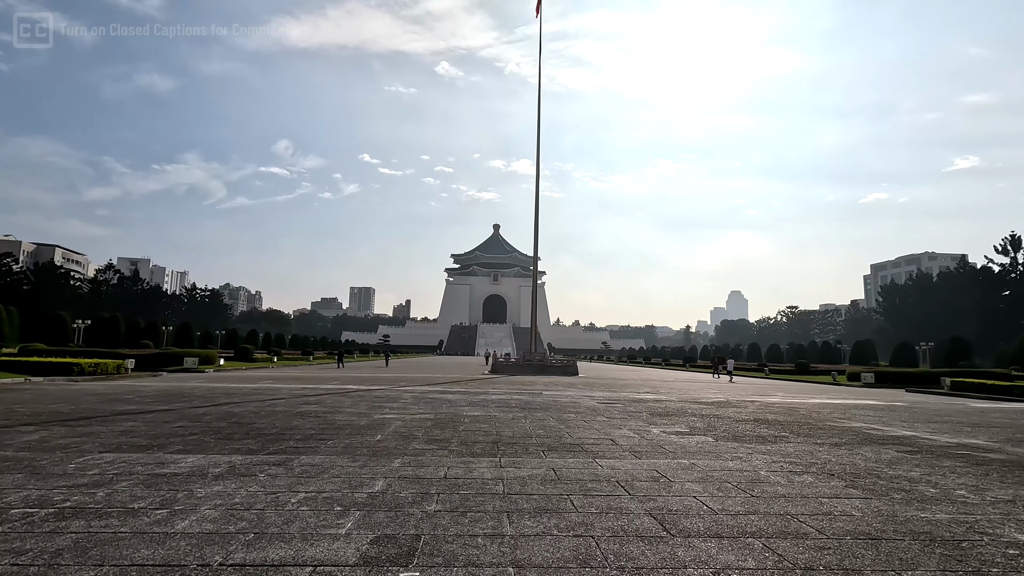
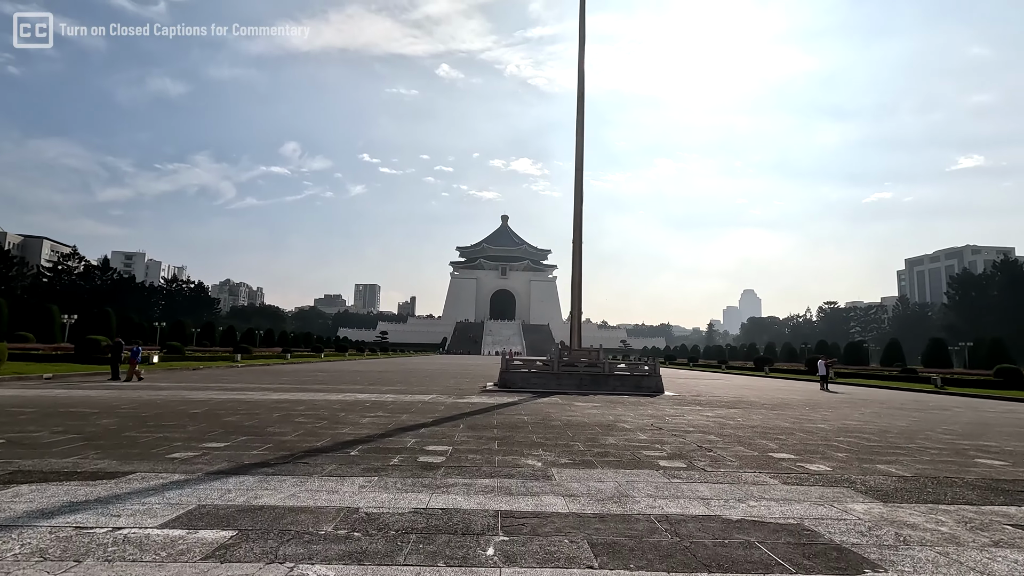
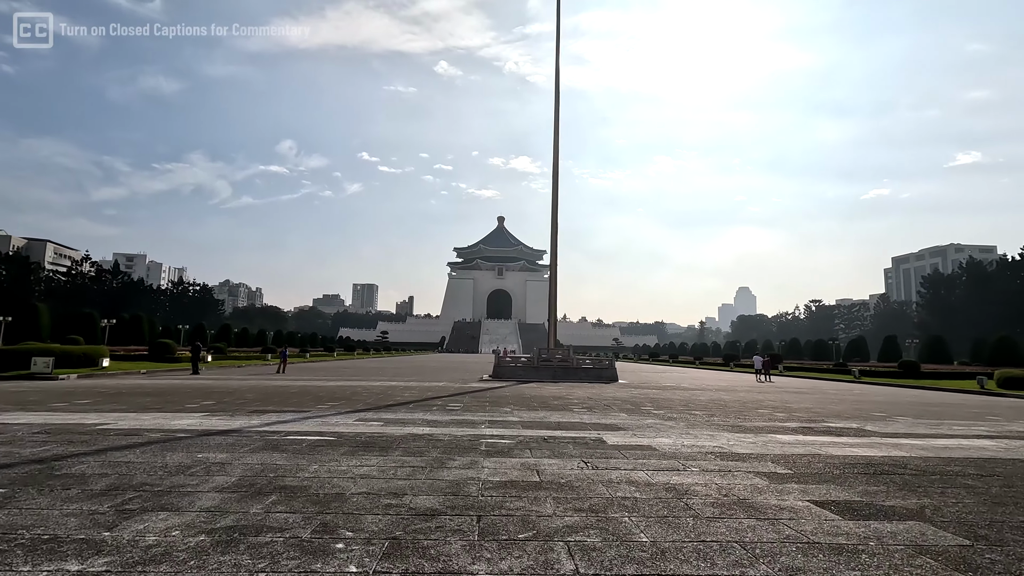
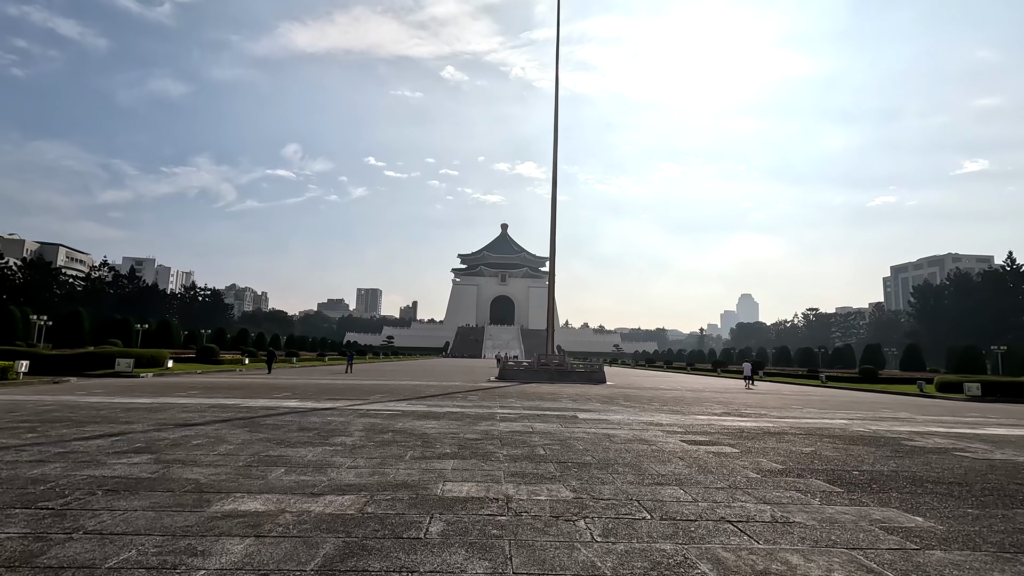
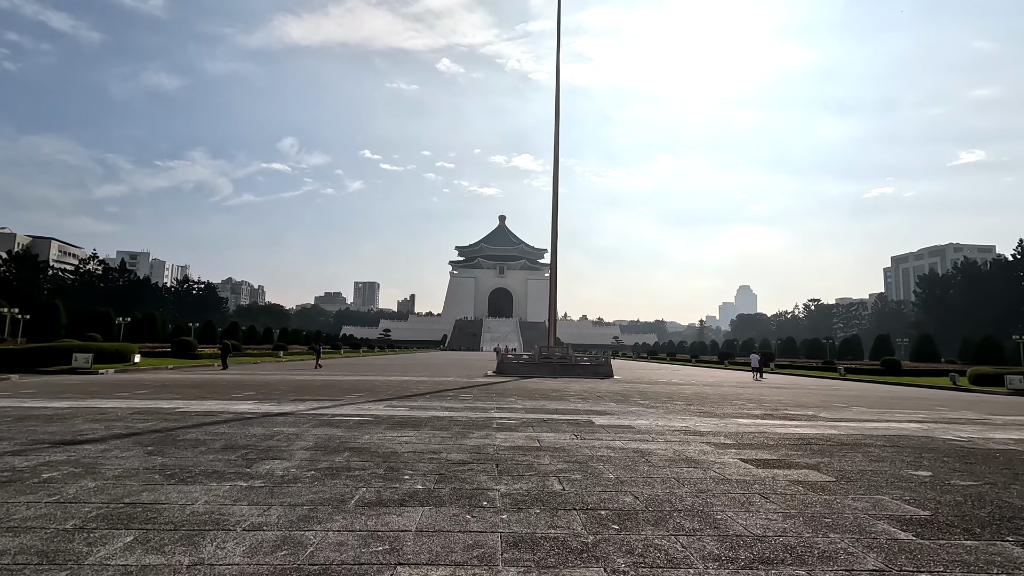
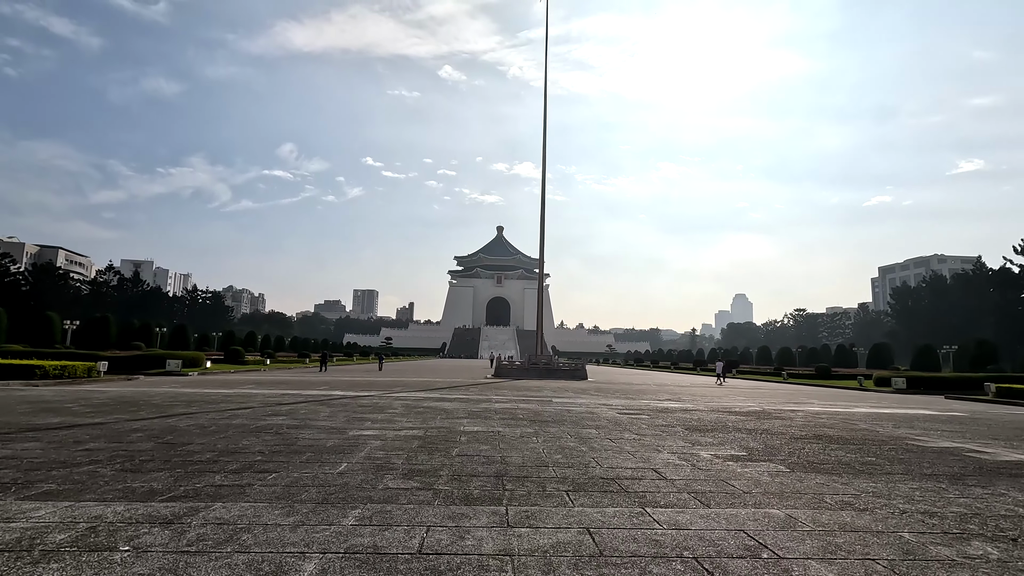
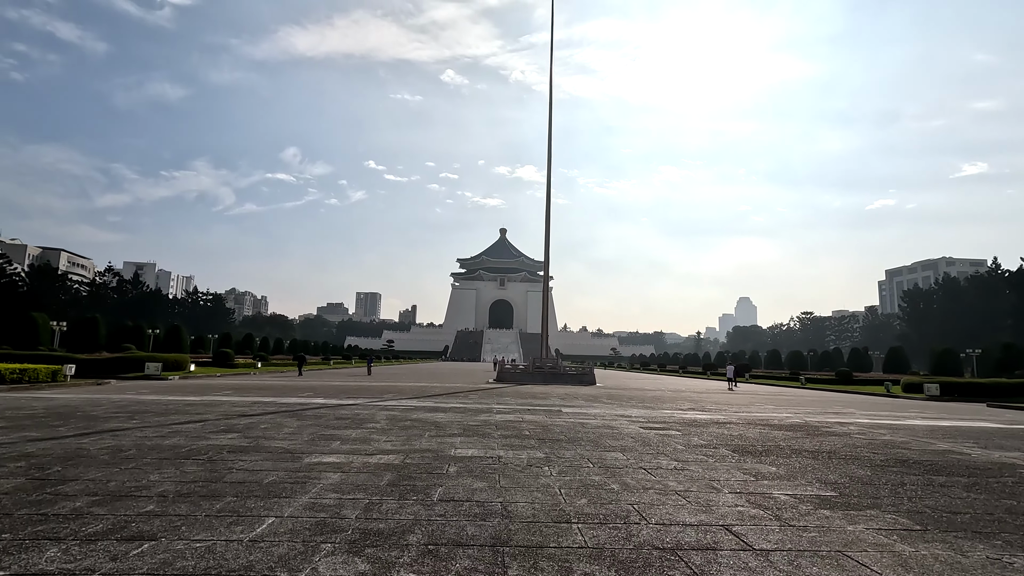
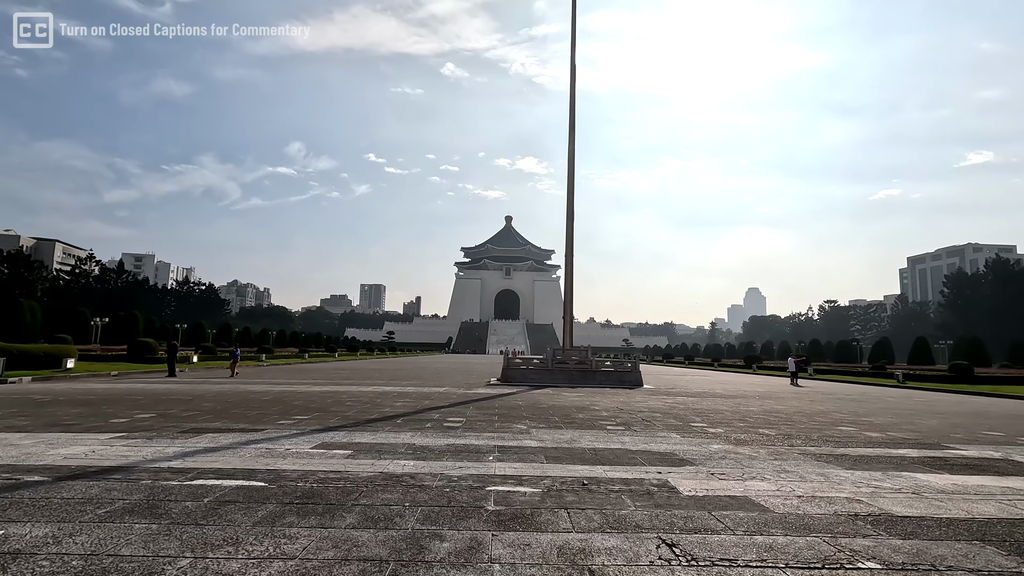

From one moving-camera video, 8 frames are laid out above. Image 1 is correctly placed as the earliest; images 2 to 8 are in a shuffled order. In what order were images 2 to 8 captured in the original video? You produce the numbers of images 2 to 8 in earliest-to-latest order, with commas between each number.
6, 7, 4, 5, 3, 8, 2
